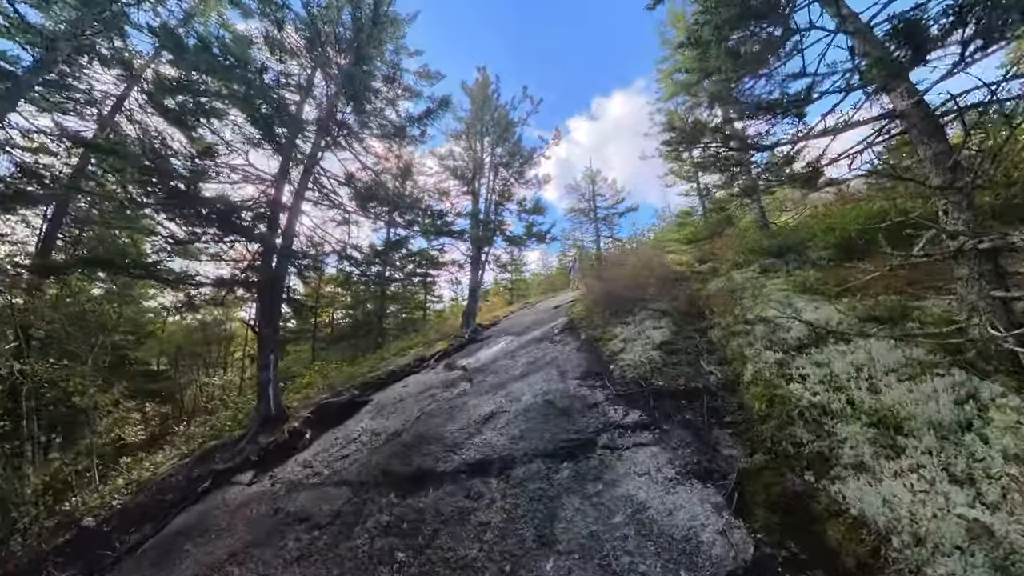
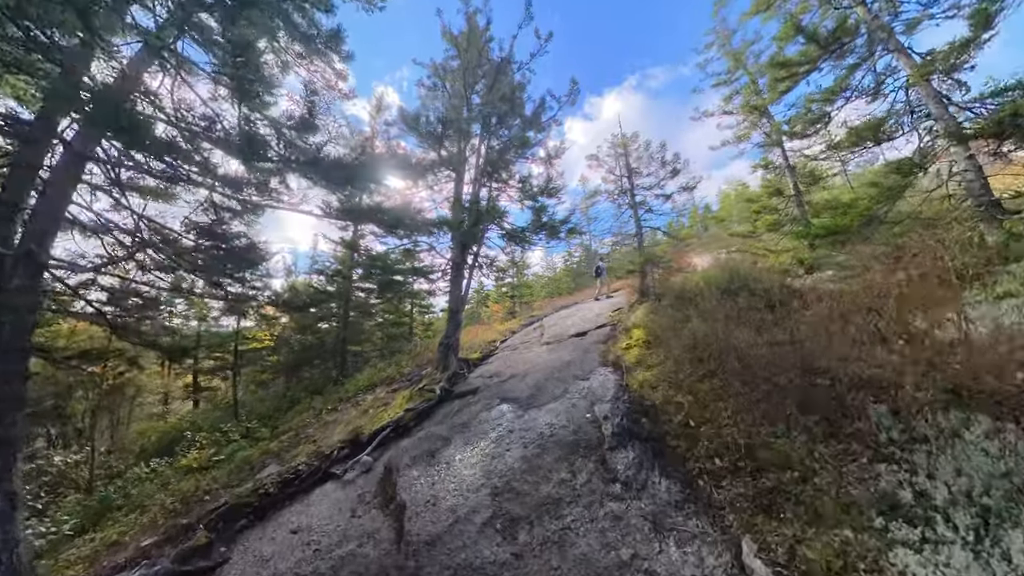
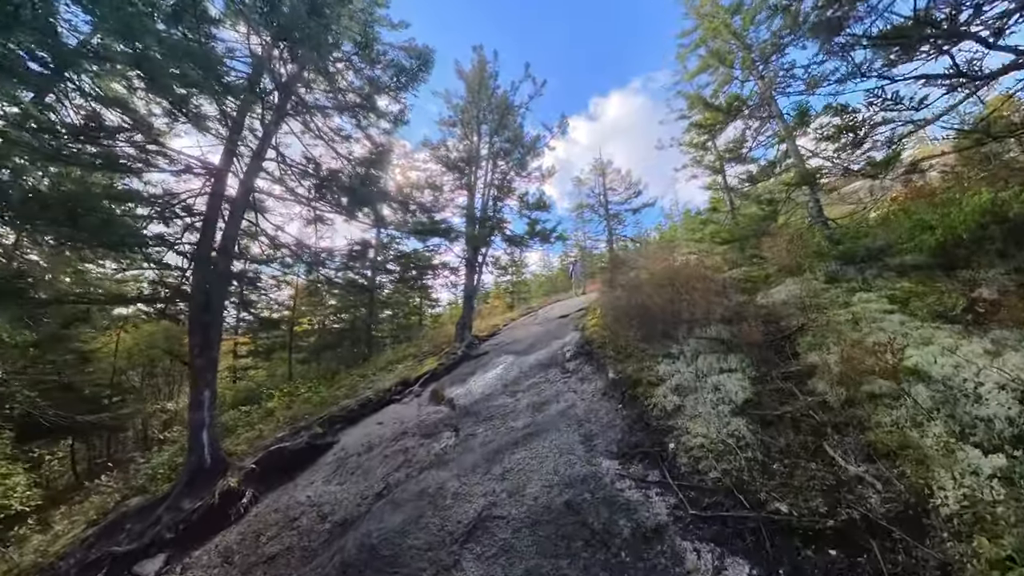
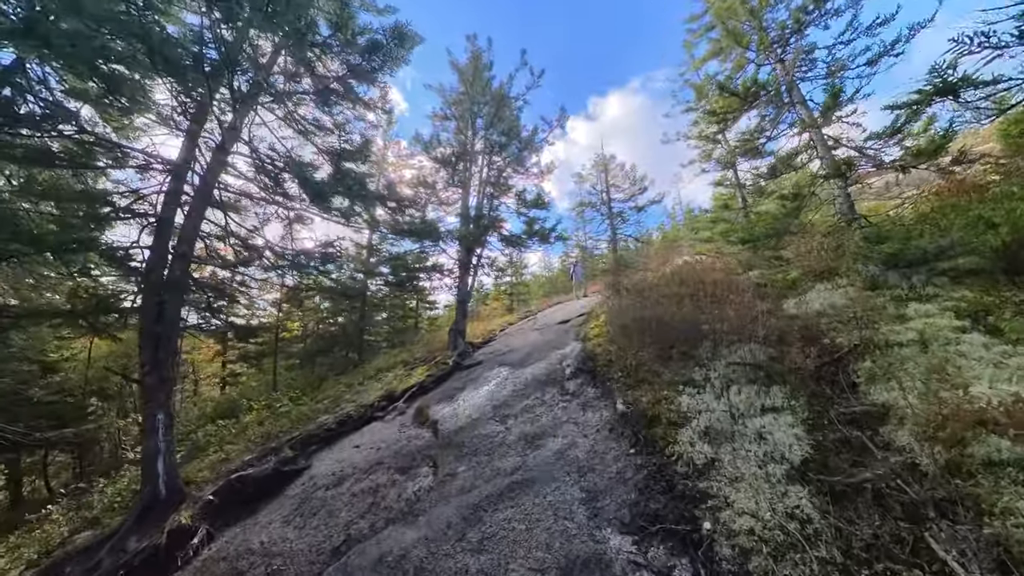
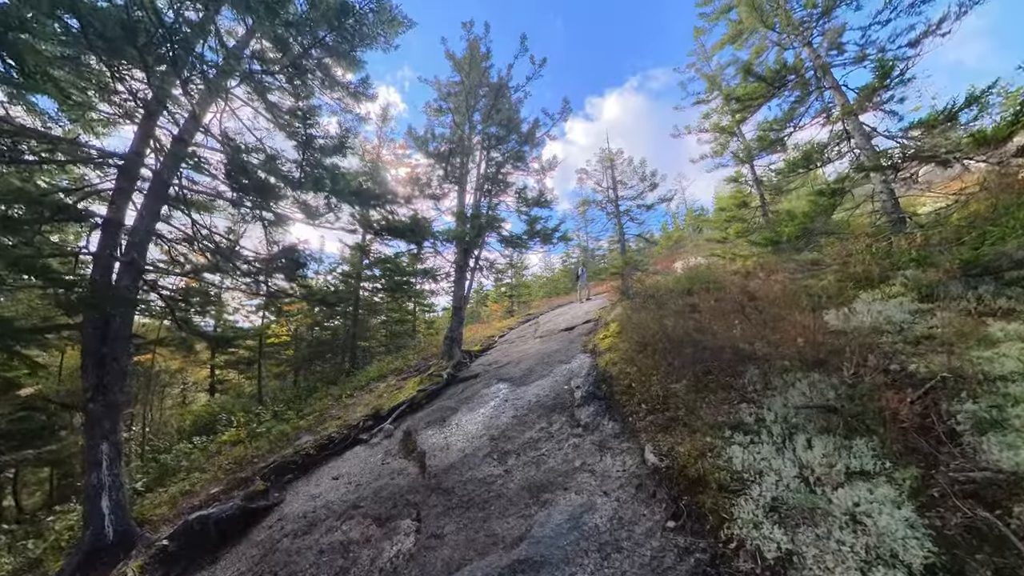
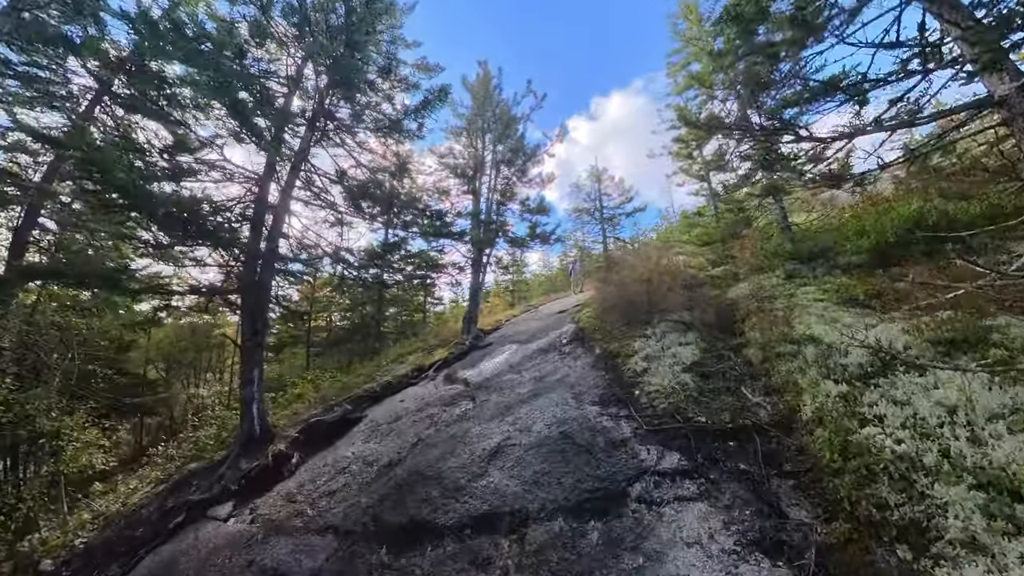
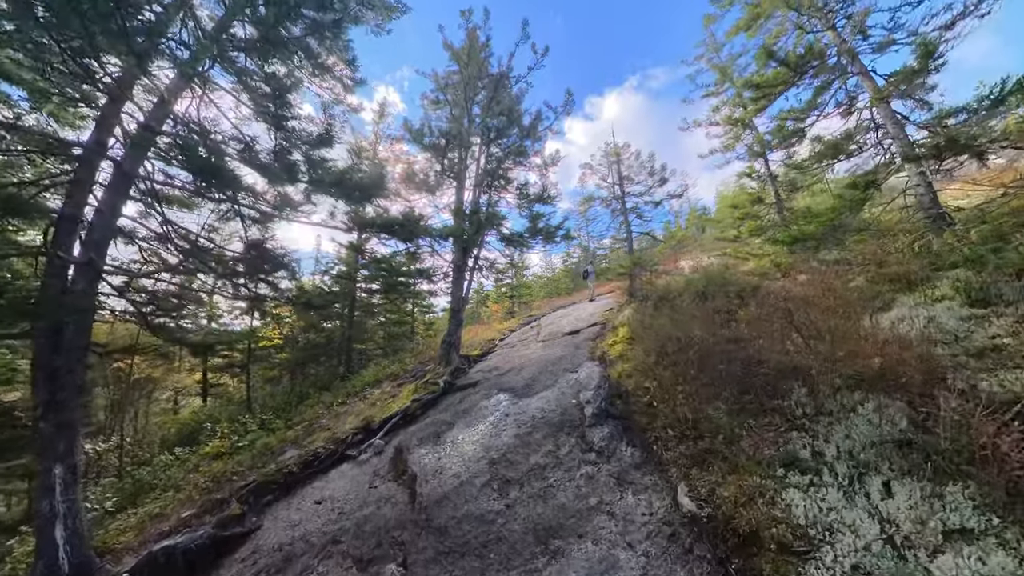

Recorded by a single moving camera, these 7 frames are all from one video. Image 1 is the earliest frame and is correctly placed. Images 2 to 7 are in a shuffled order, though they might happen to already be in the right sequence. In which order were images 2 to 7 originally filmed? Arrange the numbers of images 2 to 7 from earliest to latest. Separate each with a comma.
6, 3, 4, 5, 7, 2
